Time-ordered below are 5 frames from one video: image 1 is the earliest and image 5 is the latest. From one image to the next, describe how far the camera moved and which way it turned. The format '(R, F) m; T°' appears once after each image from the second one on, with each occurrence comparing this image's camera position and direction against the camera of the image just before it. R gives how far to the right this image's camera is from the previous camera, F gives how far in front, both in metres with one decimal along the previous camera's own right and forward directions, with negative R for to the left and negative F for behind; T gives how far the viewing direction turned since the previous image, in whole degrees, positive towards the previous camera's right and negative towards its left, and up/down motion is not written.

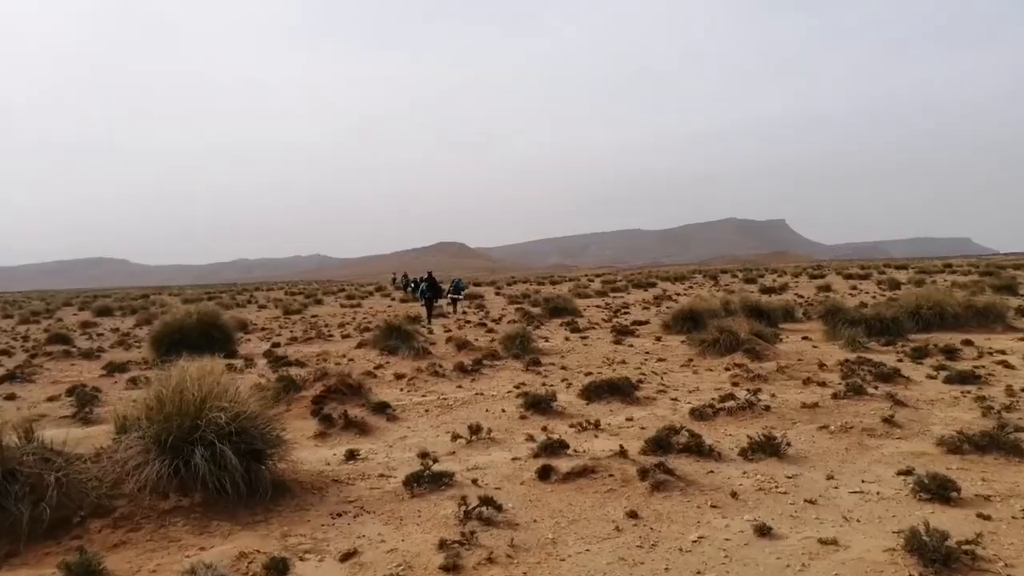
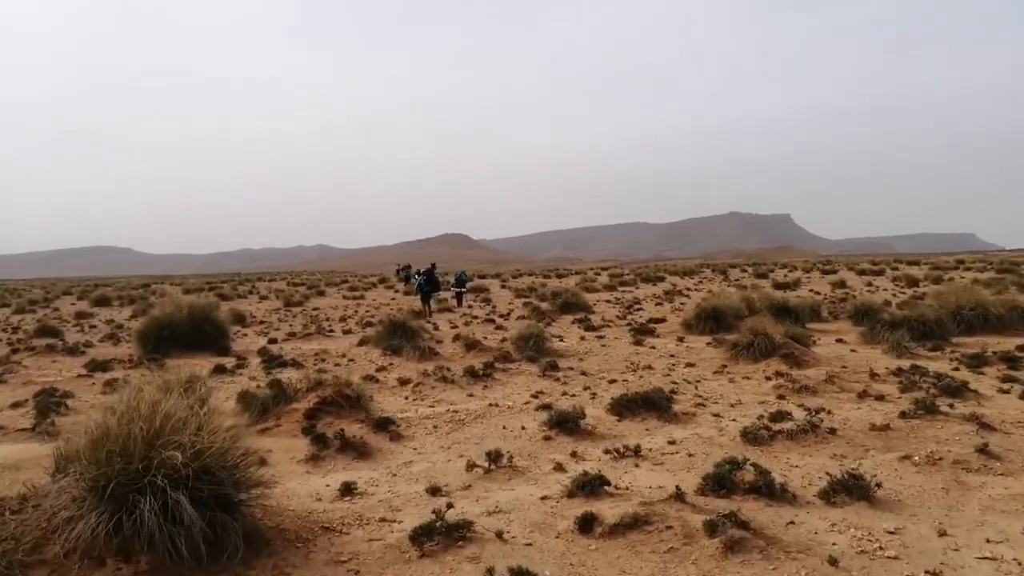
(-0.2, +1.5) m; 0°
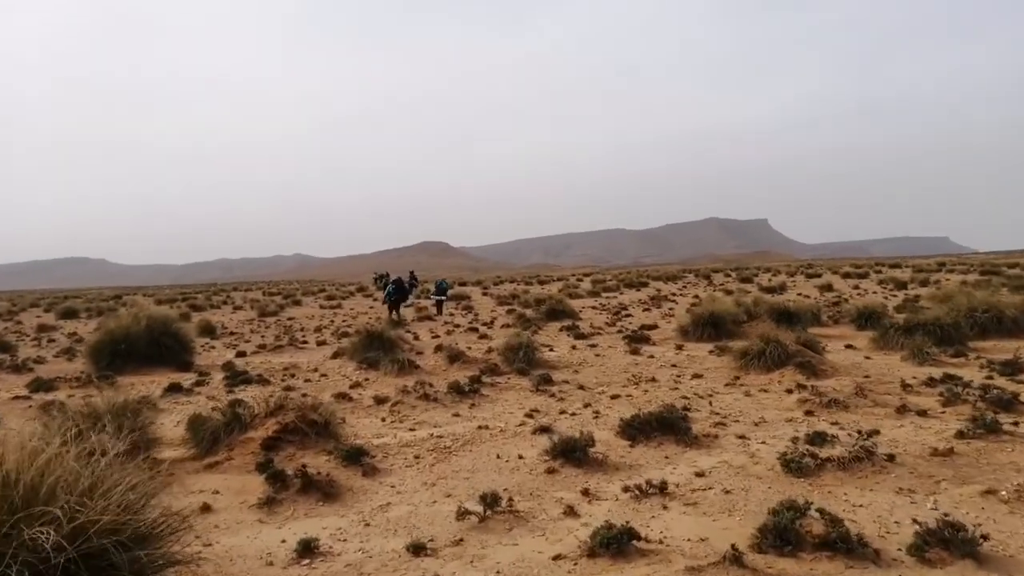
(-0.1, +1.5) m; +1°
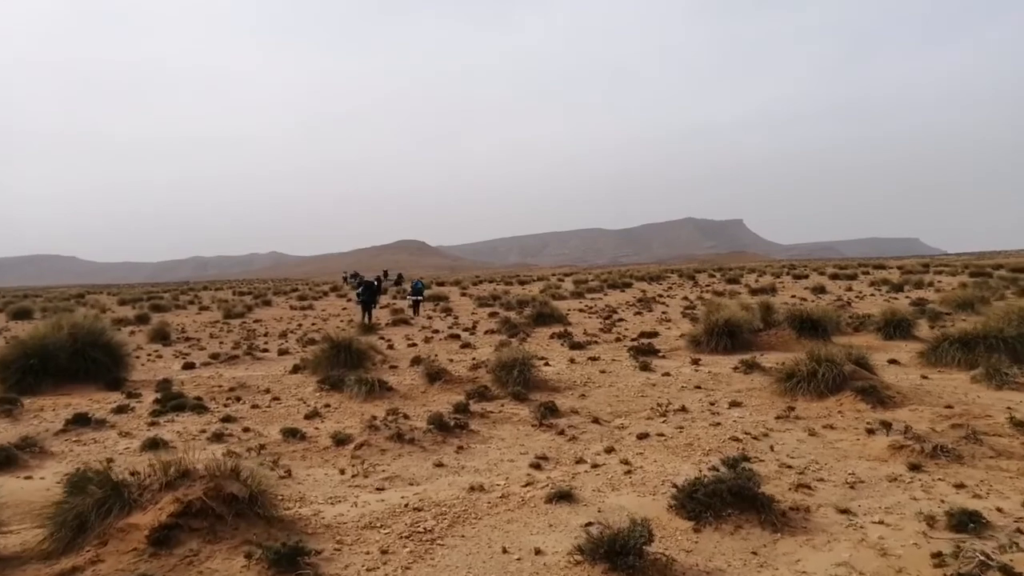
(-0.3, +2.8) m; +2°
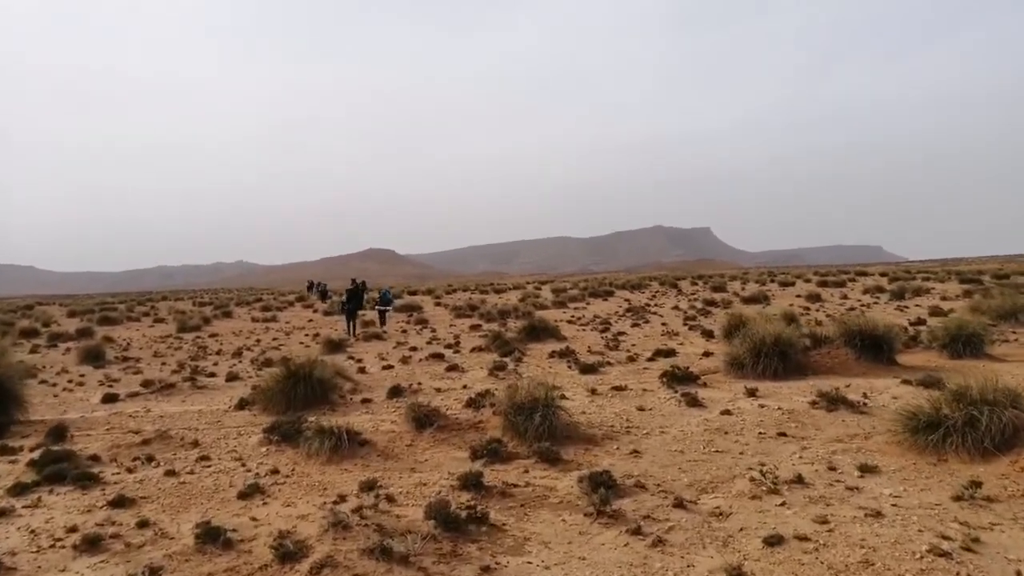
(-0.6, +3.7) m; +2°
